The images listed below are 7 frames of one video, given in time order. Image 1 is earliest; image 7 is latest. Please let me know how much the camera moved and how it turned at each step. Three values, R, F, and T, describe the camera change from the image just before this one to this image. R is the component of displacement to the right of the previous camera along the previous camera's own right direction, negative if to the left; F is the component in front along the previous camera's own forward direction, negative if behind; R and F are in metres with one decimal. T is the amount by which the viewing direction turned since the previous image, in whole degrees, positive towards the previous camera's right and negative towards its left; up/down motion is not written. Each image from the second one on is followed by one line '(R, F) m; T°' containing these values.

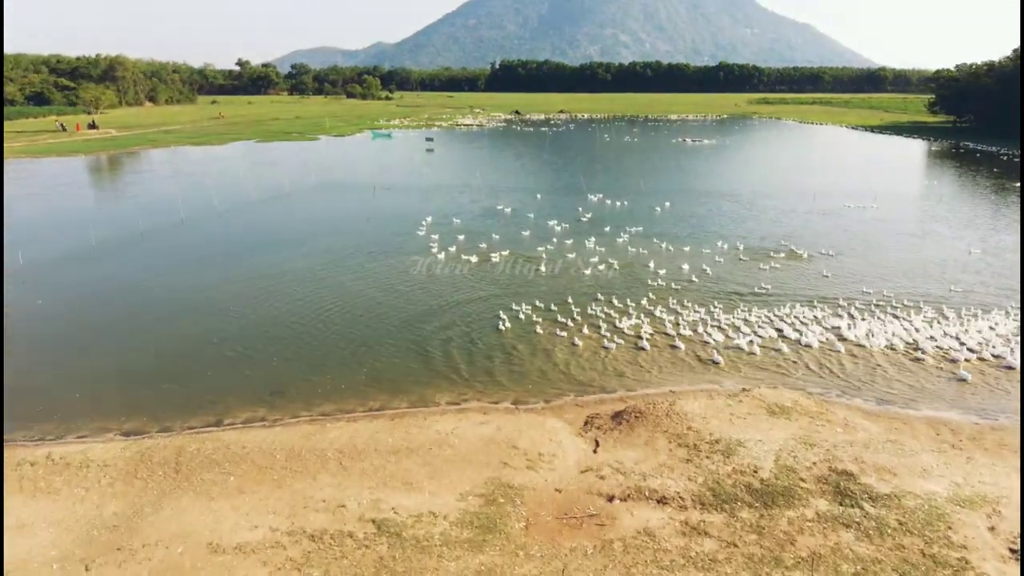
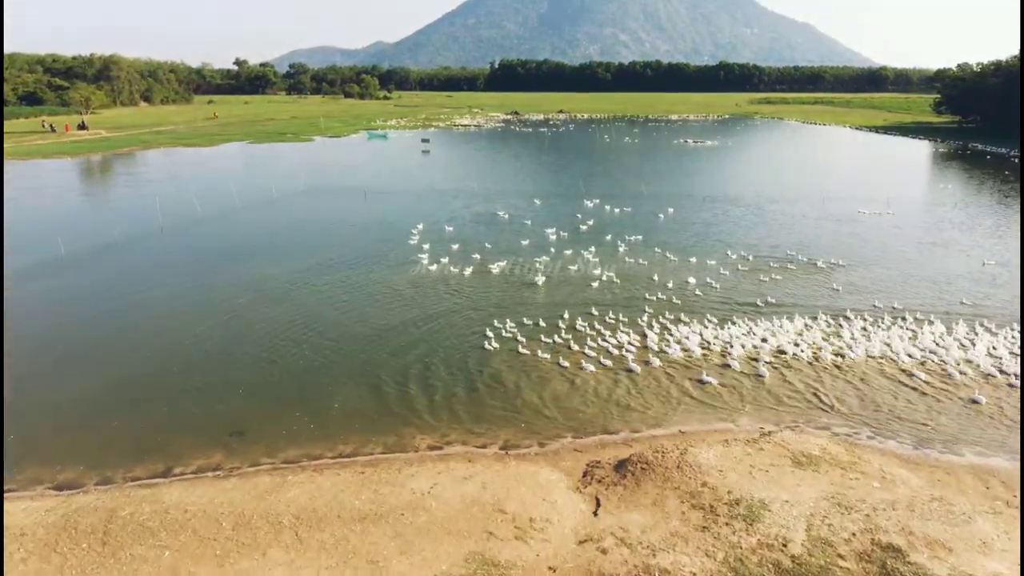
(+0.2, +1.6) m; 0°
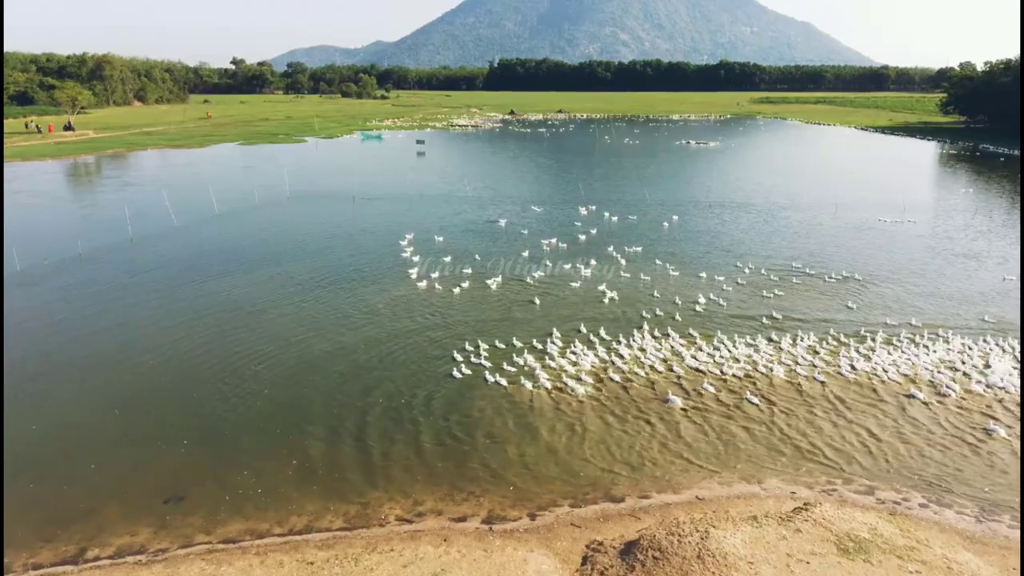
(+0.2, +2.0) m; 0°
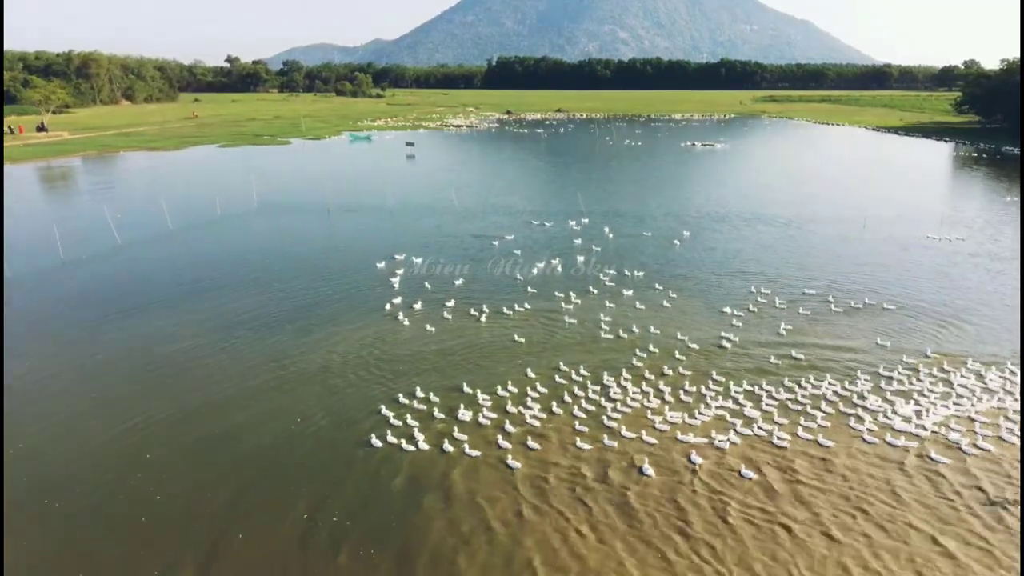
(+0.3, +3.7) m; 0°
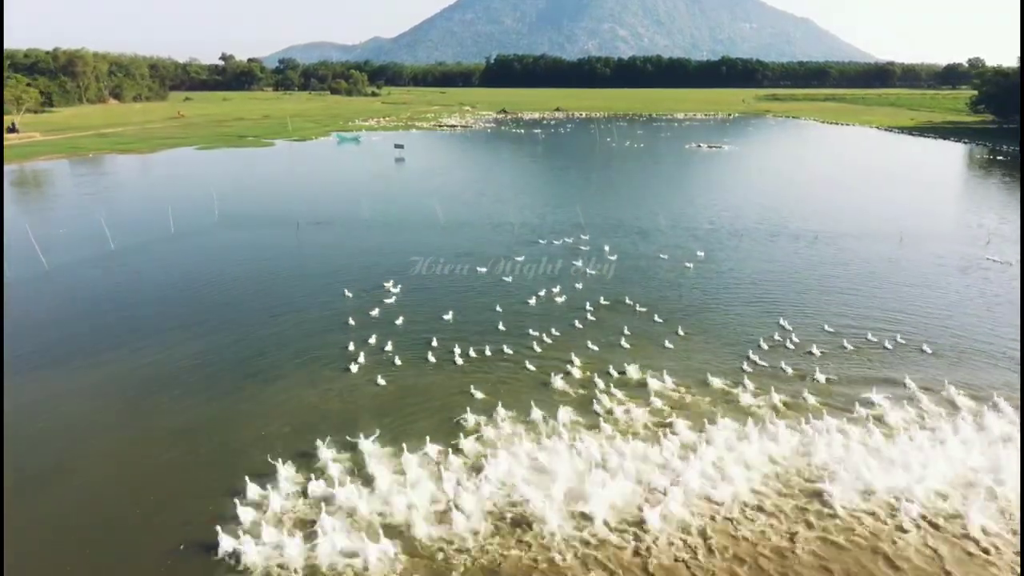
(+0.3, +3.6) m; 0°
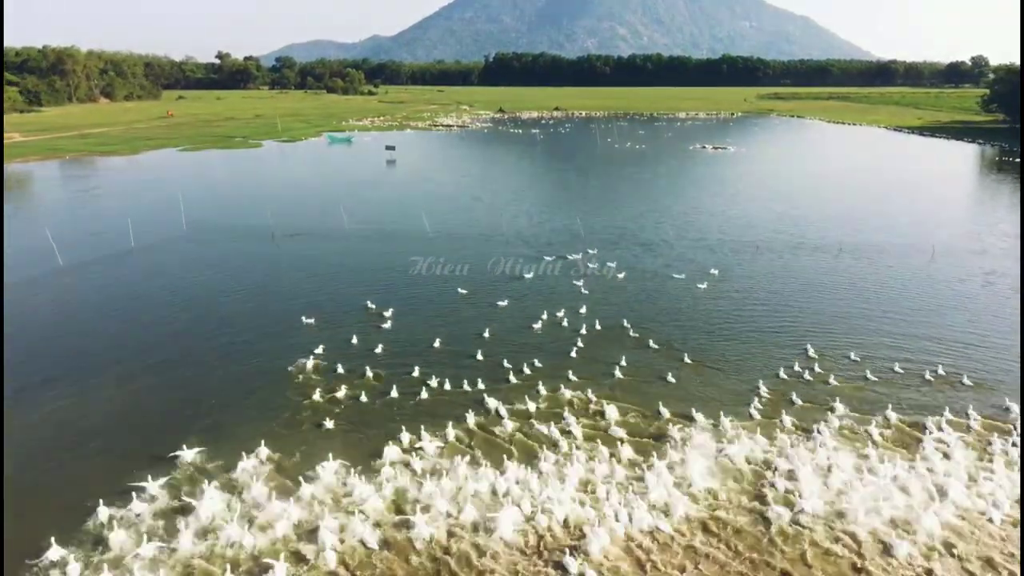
(+0.2, +2.6) m; 0°
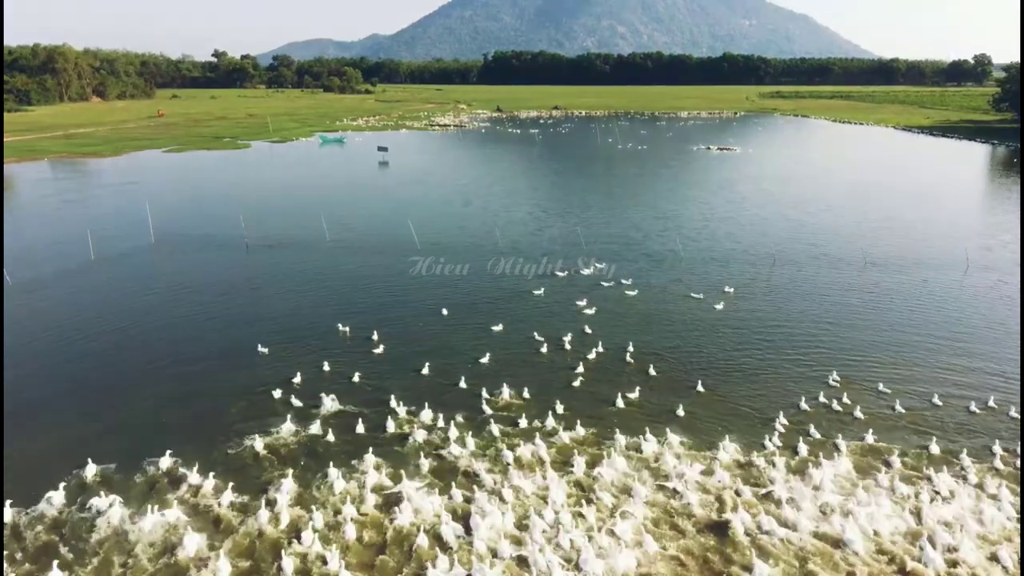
(+0.2, +2.2) m; 0°
